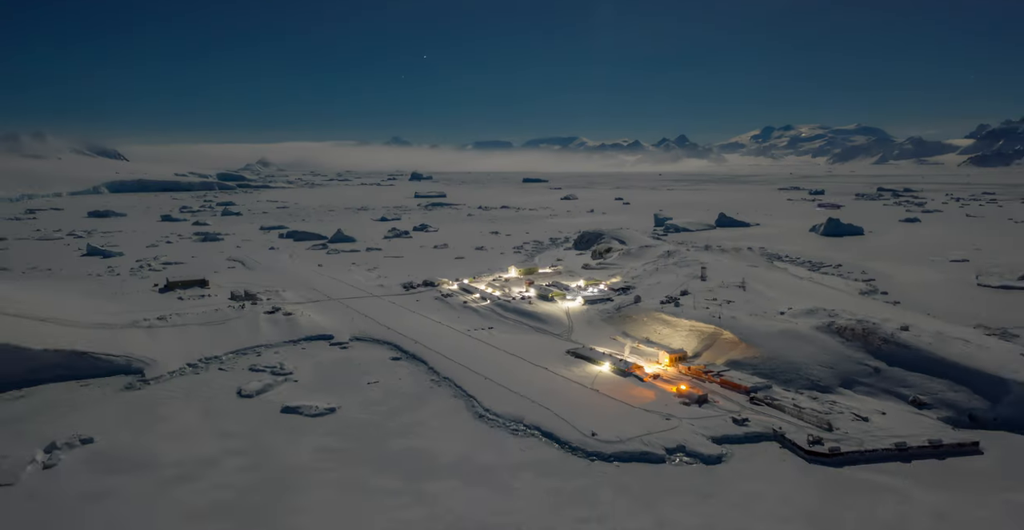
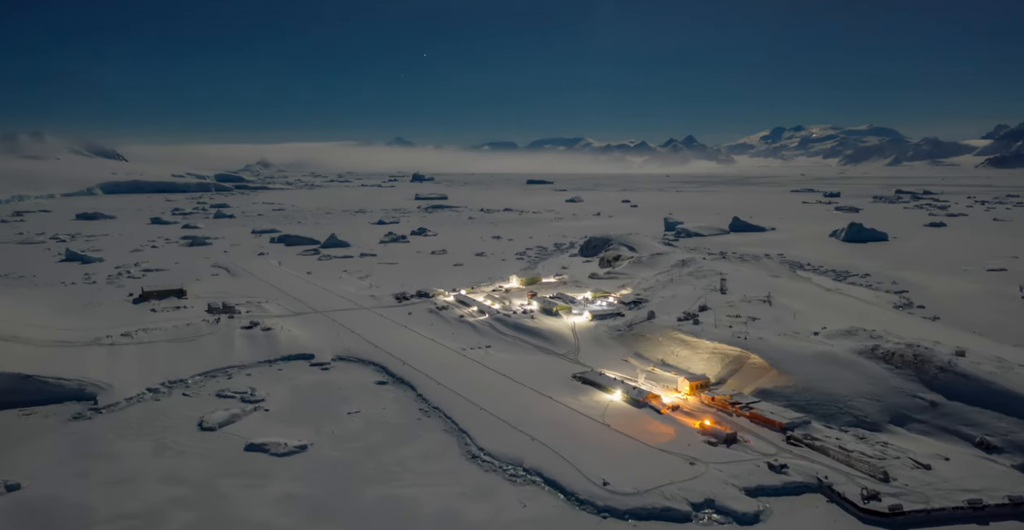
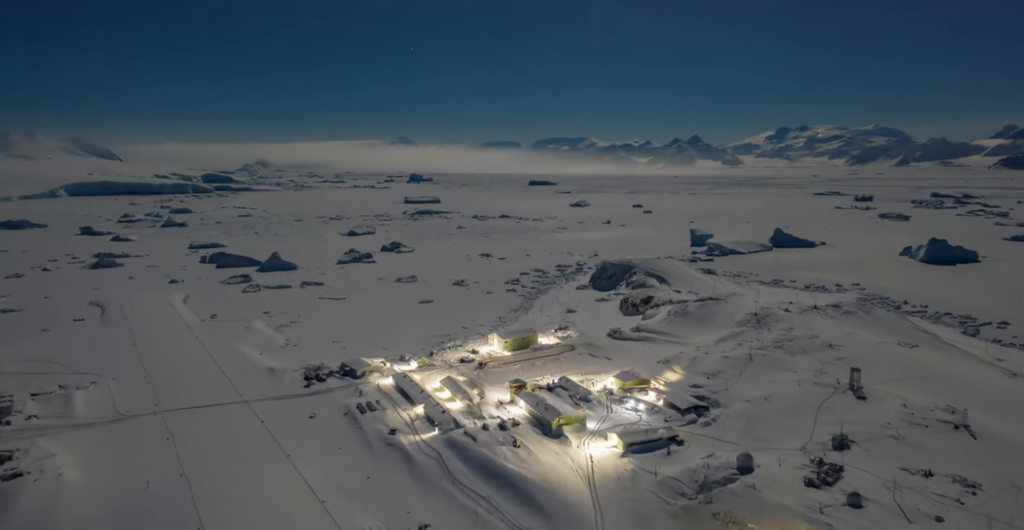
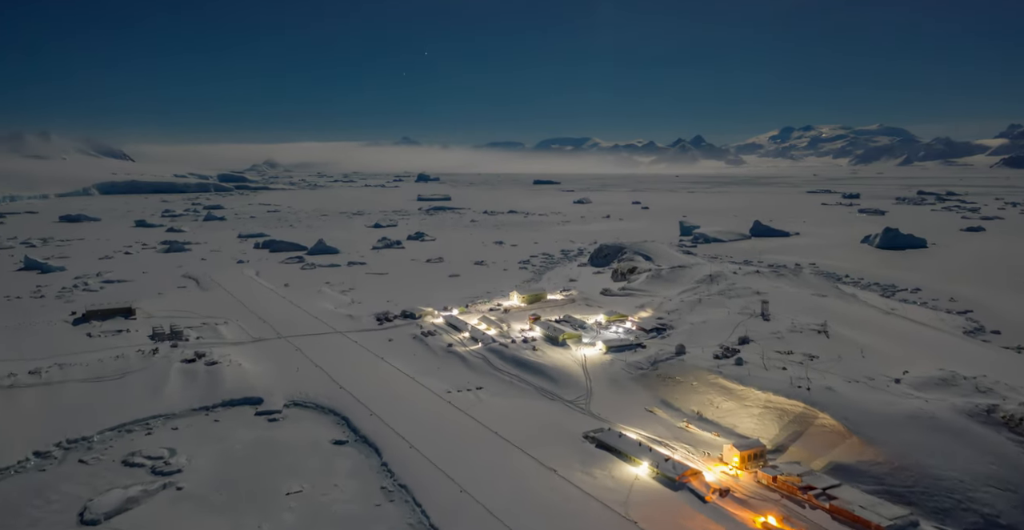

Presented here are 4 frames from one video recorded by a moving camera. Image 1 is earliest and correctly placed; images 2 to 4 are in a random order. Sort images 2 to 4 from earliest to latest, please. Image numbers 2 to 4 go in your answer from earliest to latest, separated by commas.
2, 4, 3
